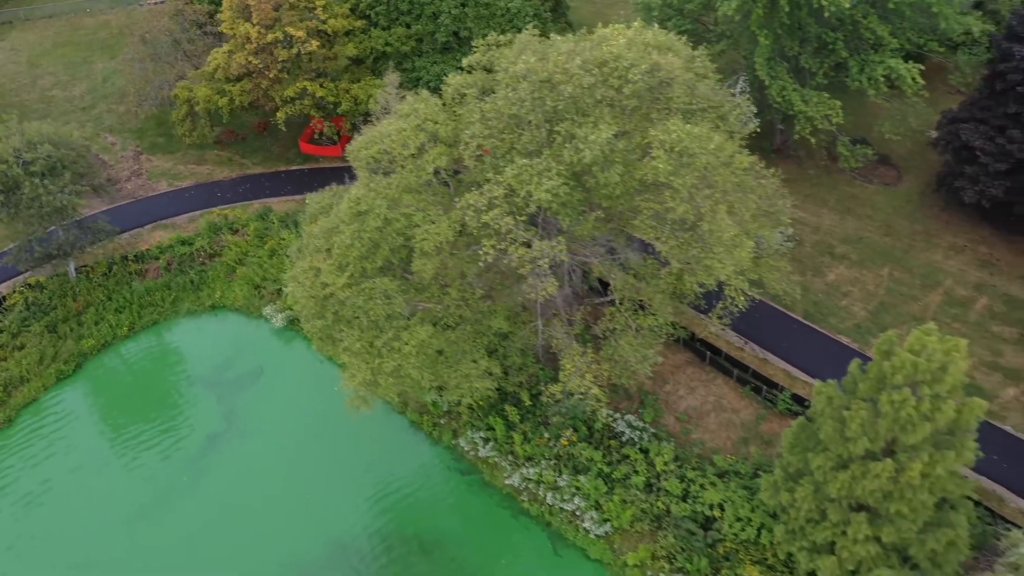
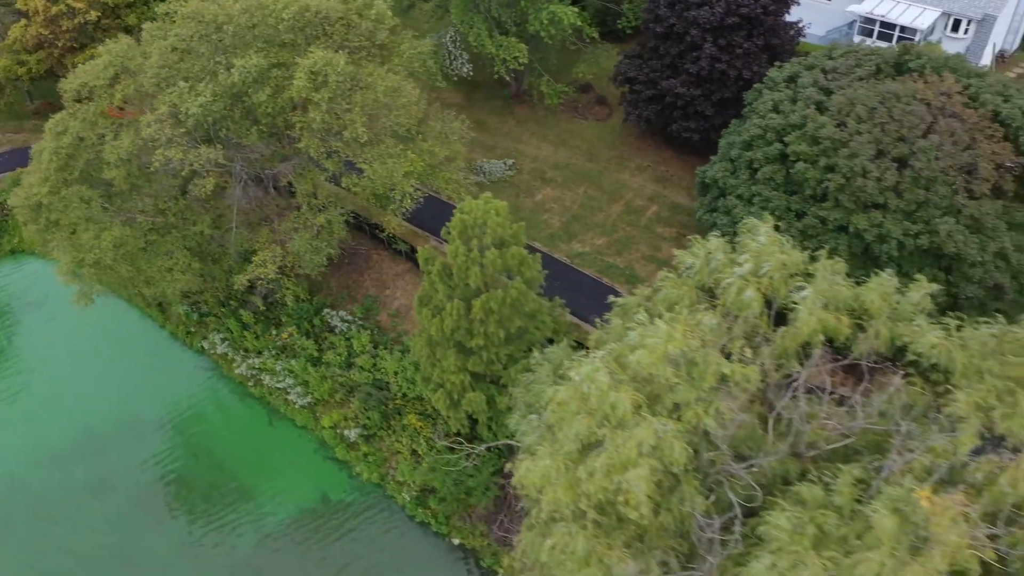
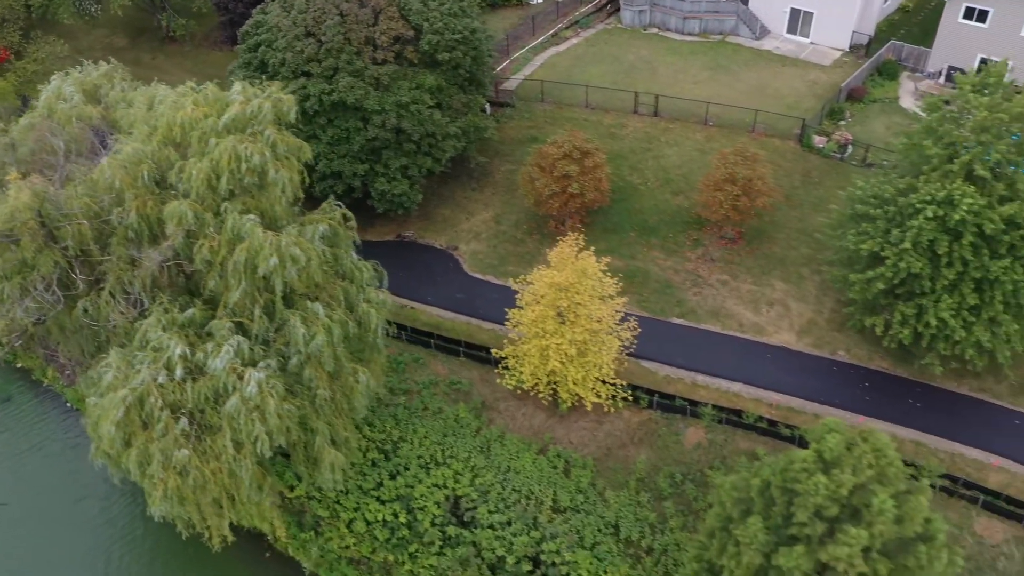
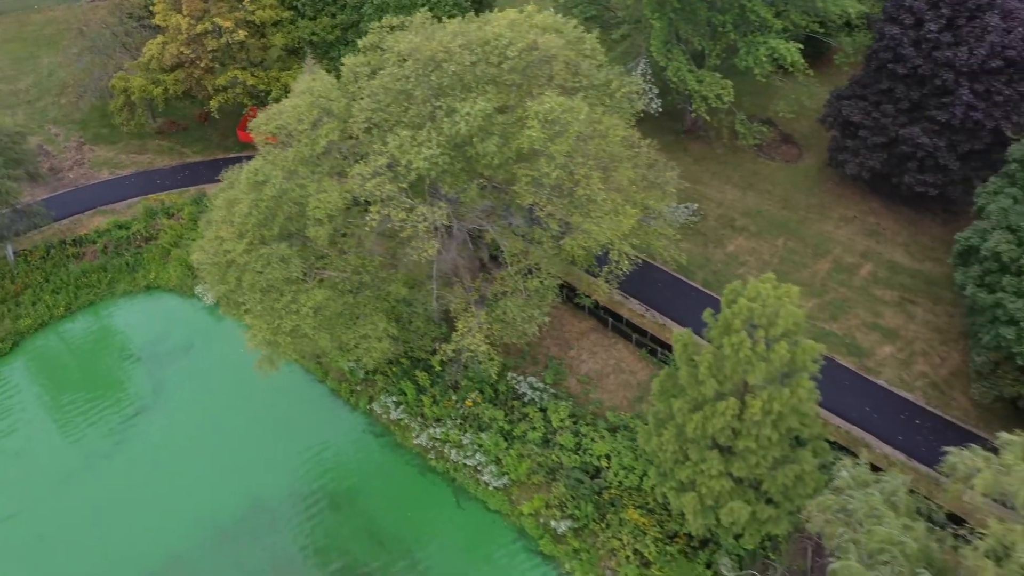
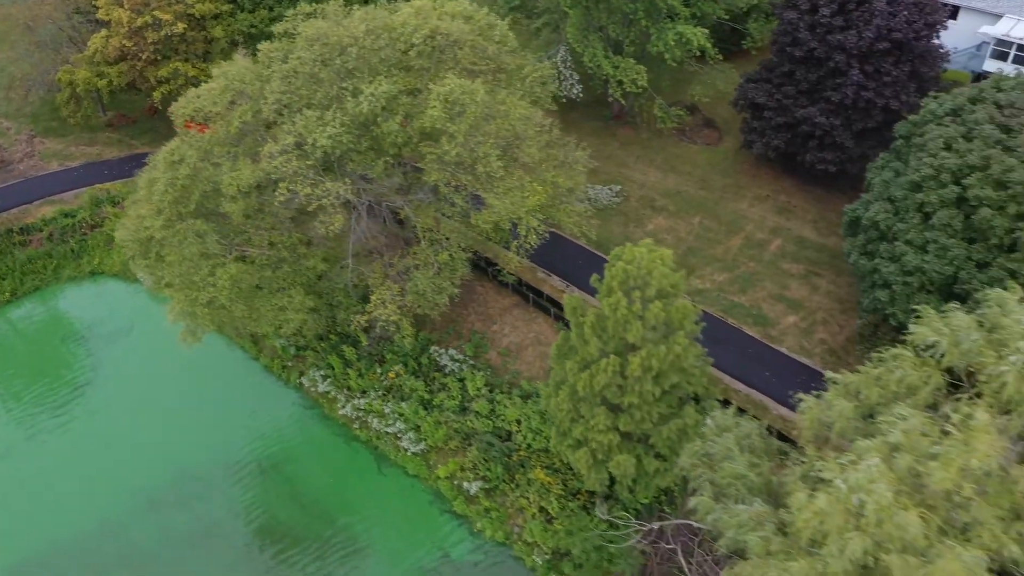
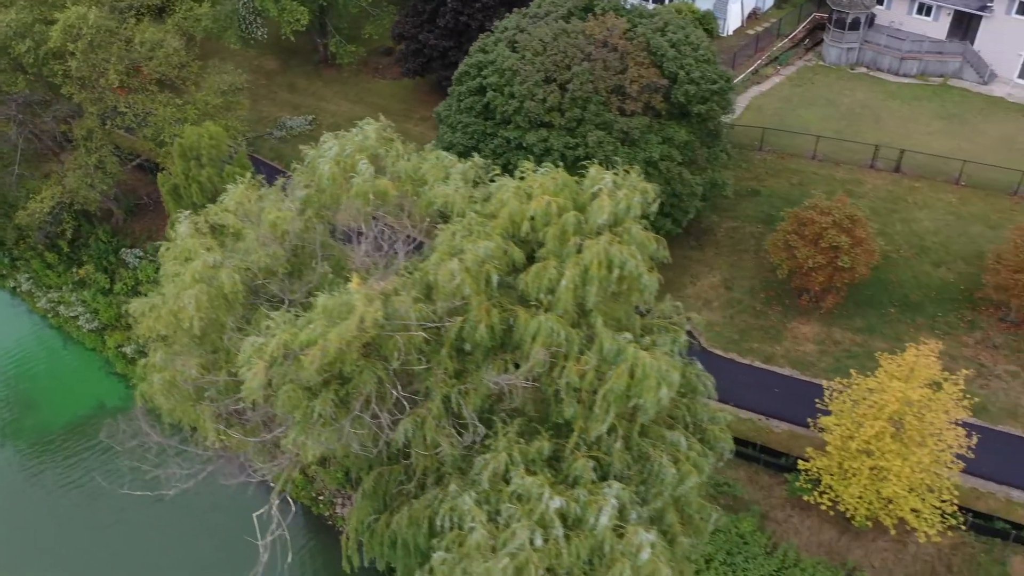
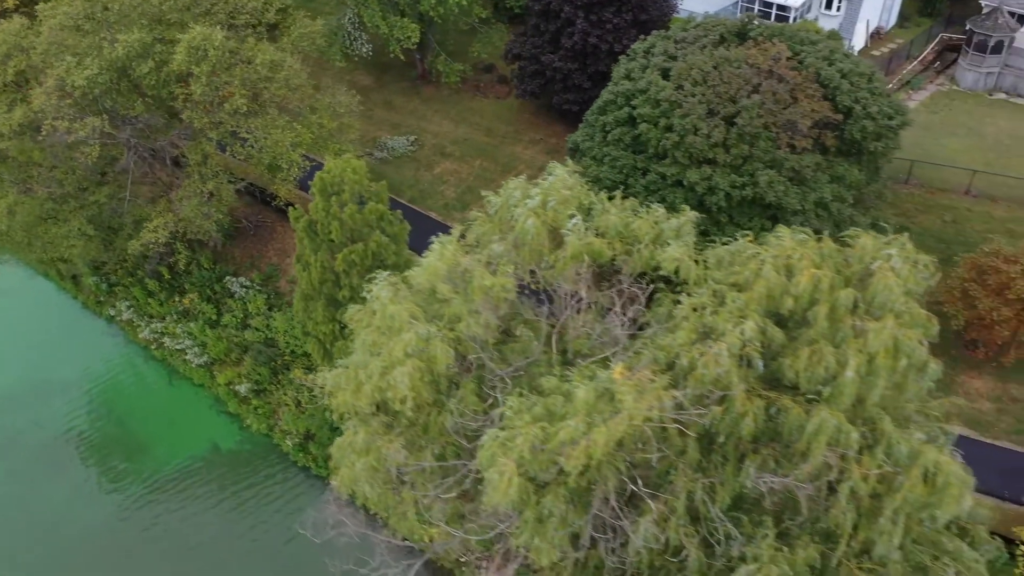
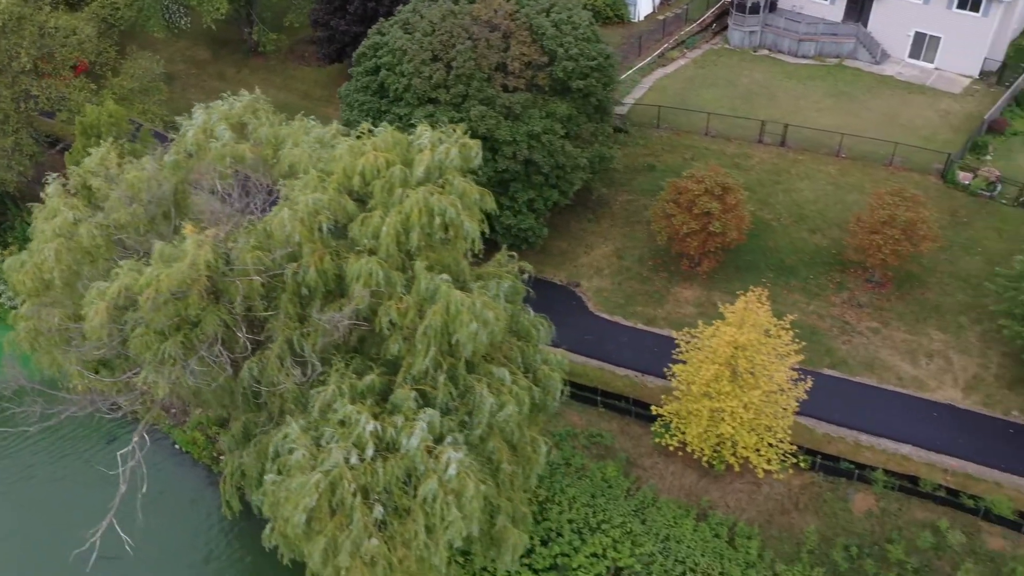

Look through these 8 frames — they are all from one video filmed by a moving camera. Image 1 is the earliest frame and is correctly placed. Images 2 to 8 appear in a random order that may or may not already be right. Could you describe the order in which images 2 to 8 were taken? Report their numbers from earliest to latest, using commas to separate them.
4, 5, 2, 7, 6, 8, 3
